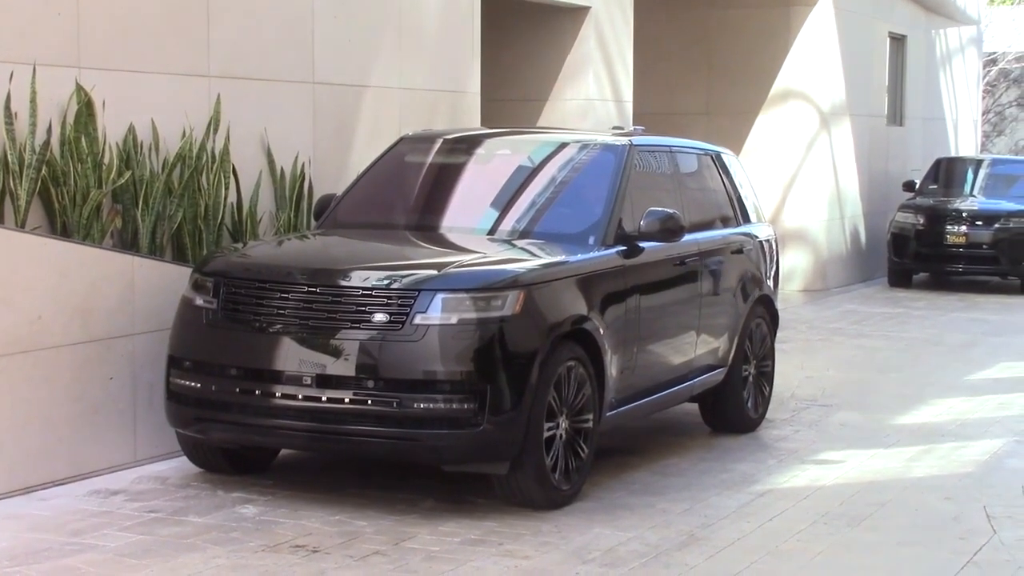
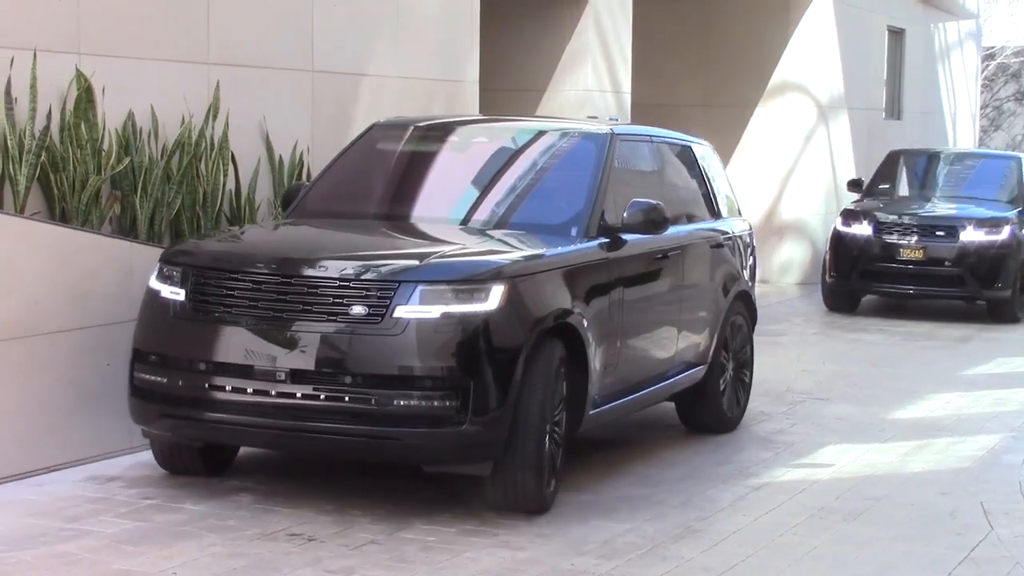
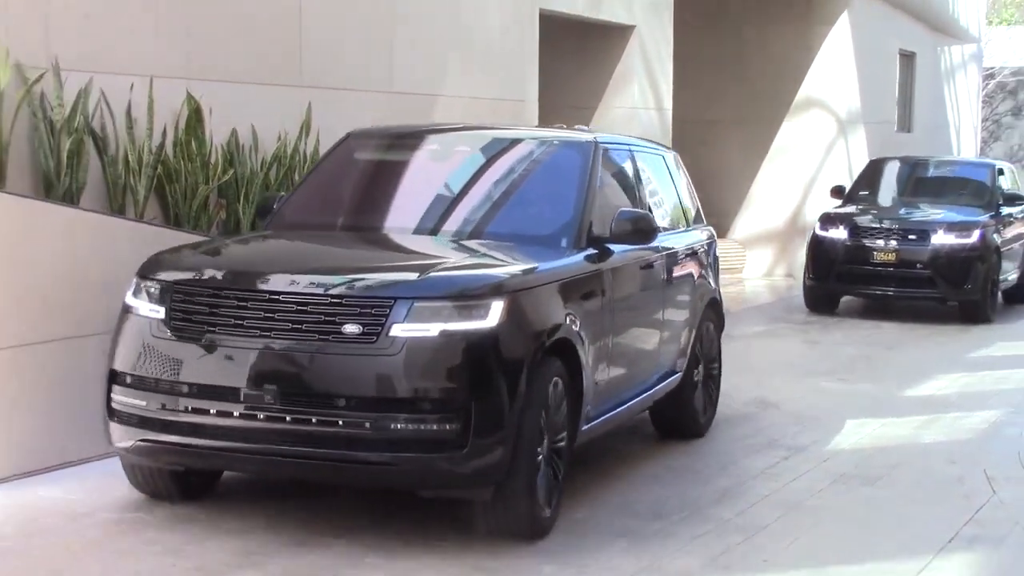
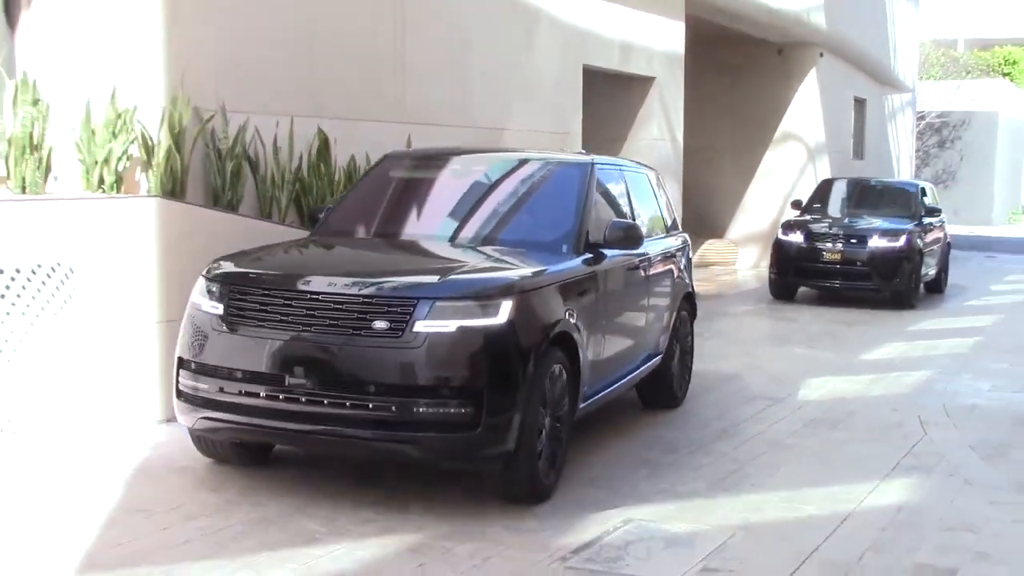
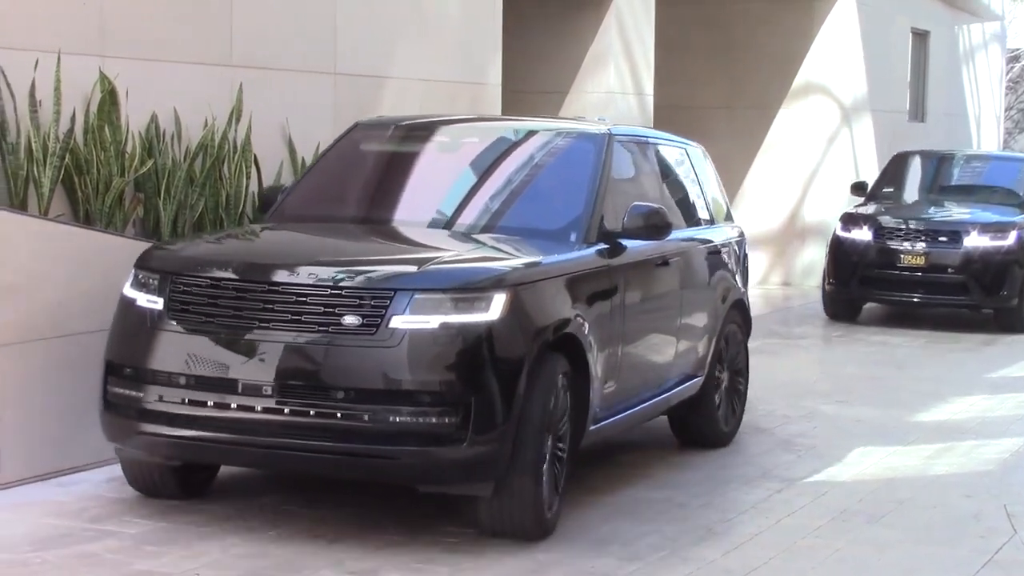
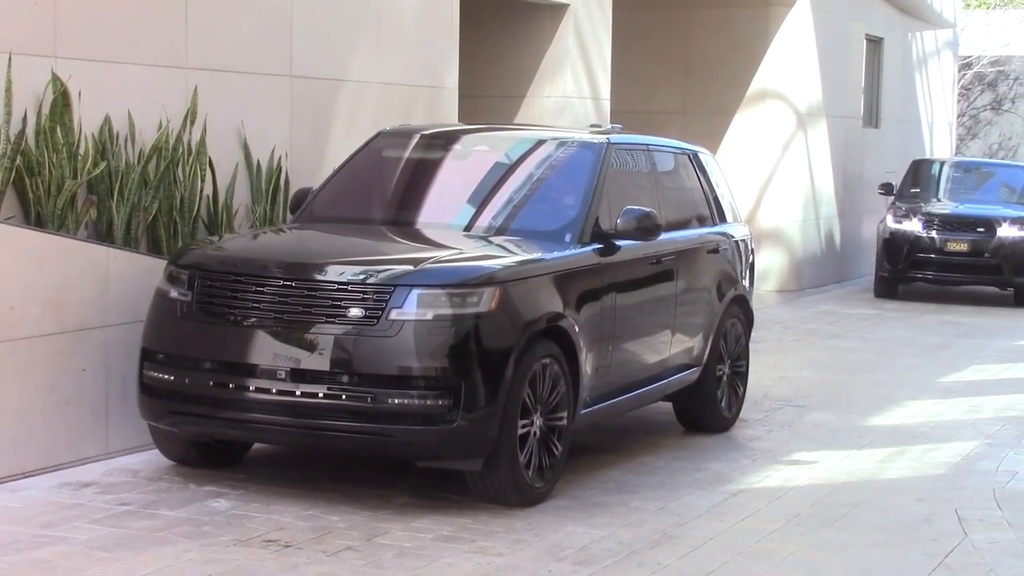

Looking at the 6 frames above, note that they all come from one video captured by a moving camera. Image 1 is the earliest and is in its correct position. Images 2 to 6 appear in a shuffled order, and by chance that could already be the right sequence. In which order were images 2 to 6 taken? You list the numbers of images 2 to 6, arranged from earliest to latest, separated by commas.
6, 2, 5, 3, 4
